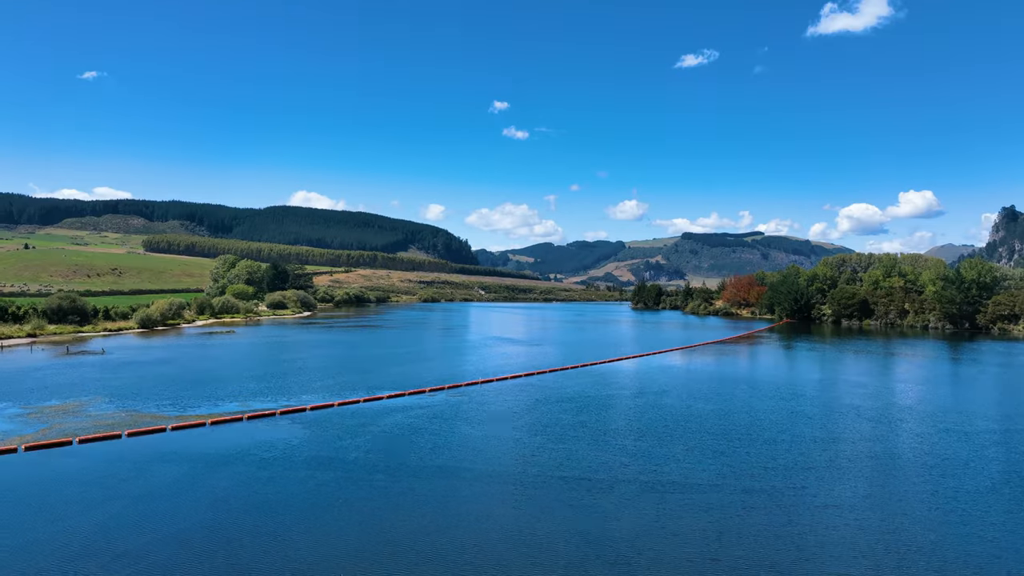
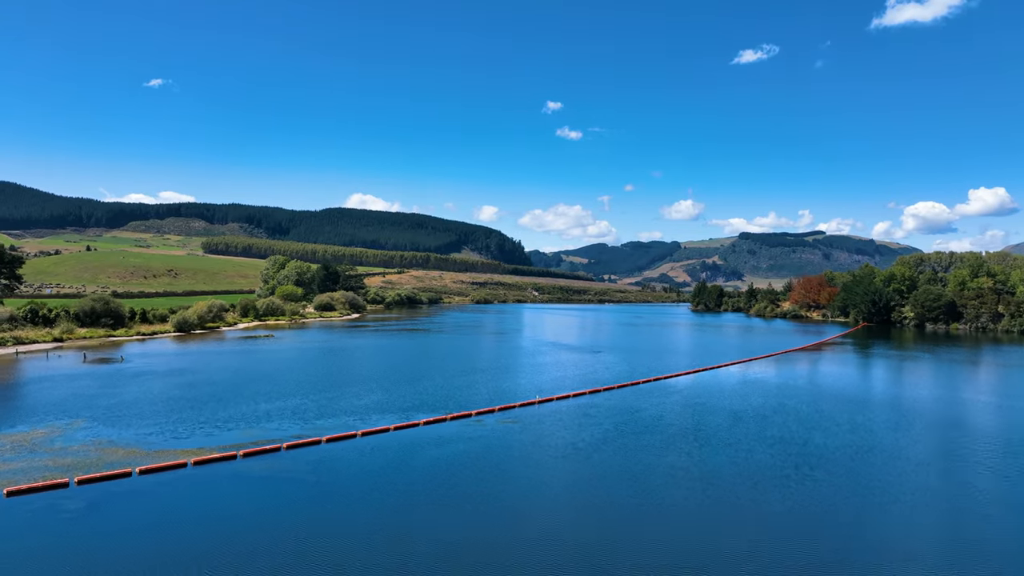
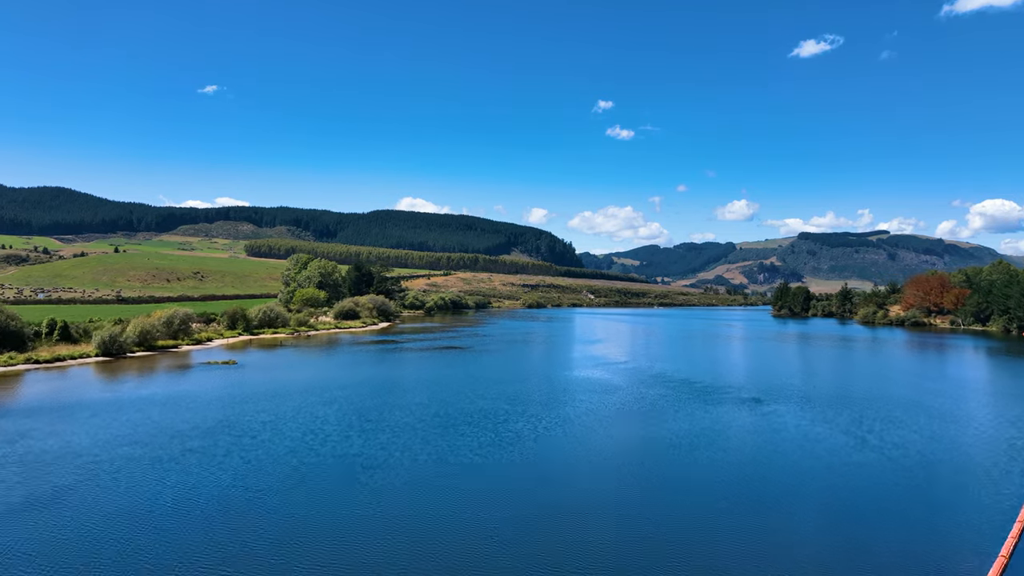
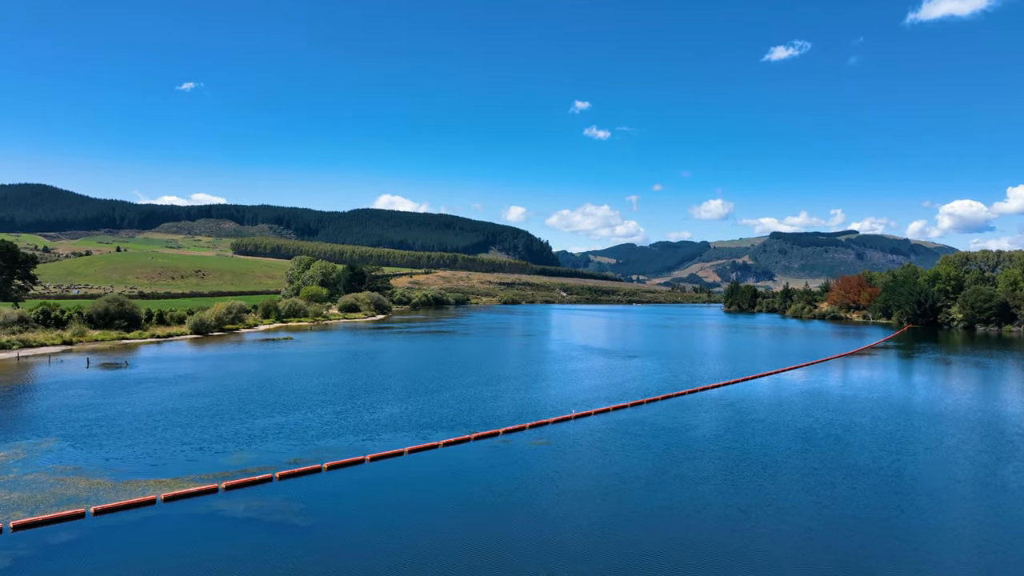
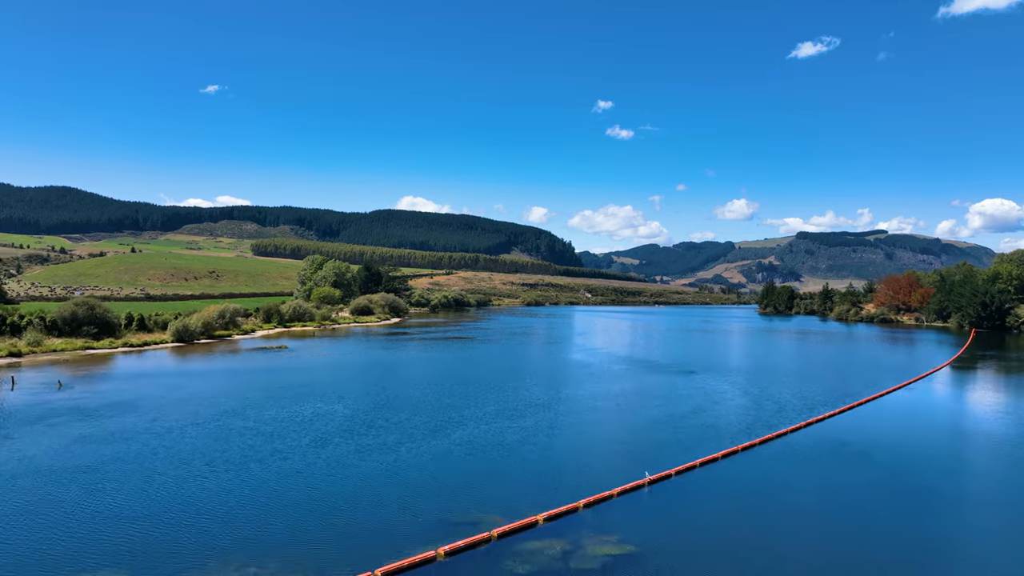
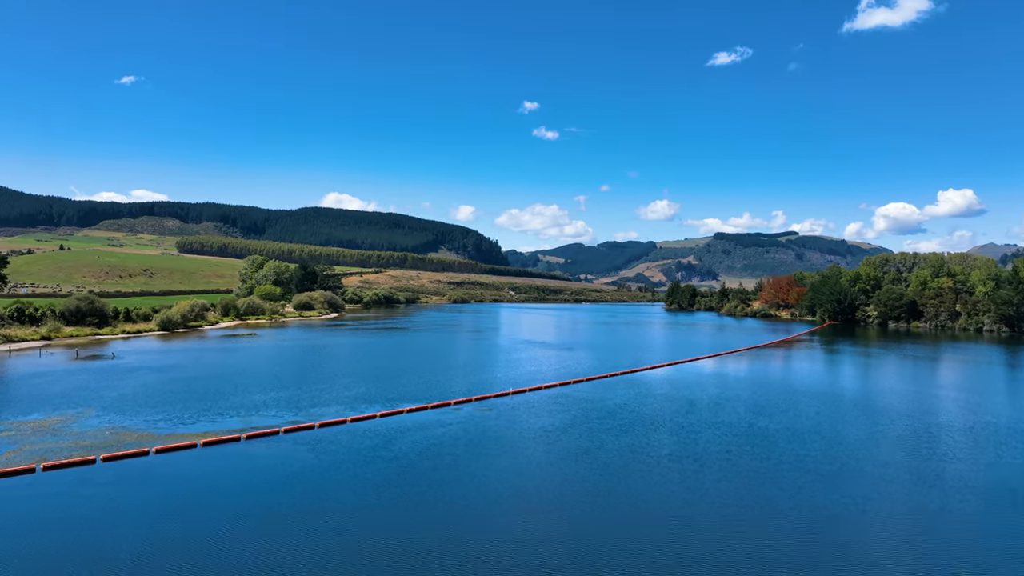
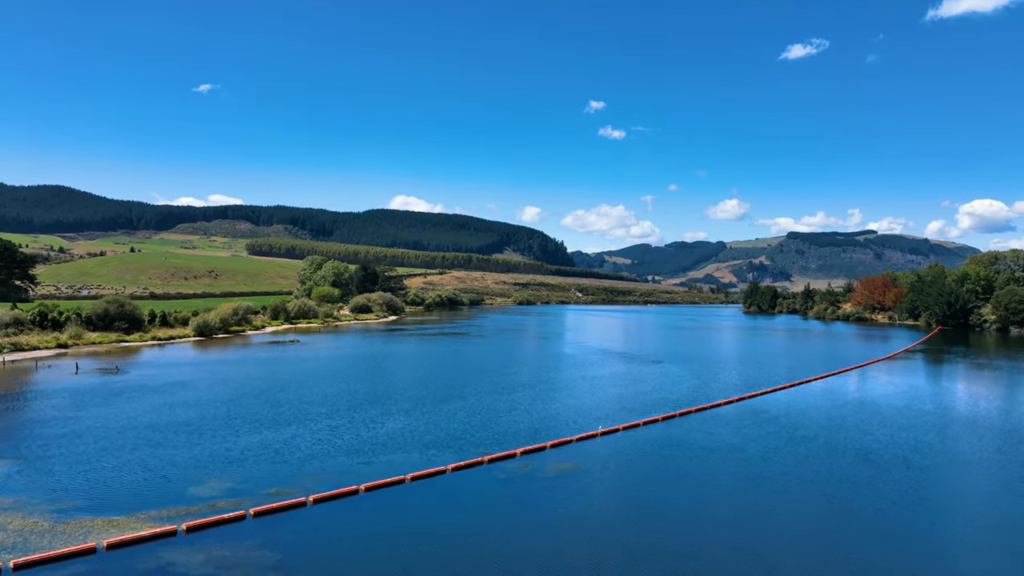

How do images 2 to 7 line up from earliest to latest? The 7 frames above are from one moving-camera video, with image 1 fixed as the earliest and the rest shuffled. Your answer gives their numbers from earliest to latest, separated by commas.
6, 2, 4, 7, 5, 3
